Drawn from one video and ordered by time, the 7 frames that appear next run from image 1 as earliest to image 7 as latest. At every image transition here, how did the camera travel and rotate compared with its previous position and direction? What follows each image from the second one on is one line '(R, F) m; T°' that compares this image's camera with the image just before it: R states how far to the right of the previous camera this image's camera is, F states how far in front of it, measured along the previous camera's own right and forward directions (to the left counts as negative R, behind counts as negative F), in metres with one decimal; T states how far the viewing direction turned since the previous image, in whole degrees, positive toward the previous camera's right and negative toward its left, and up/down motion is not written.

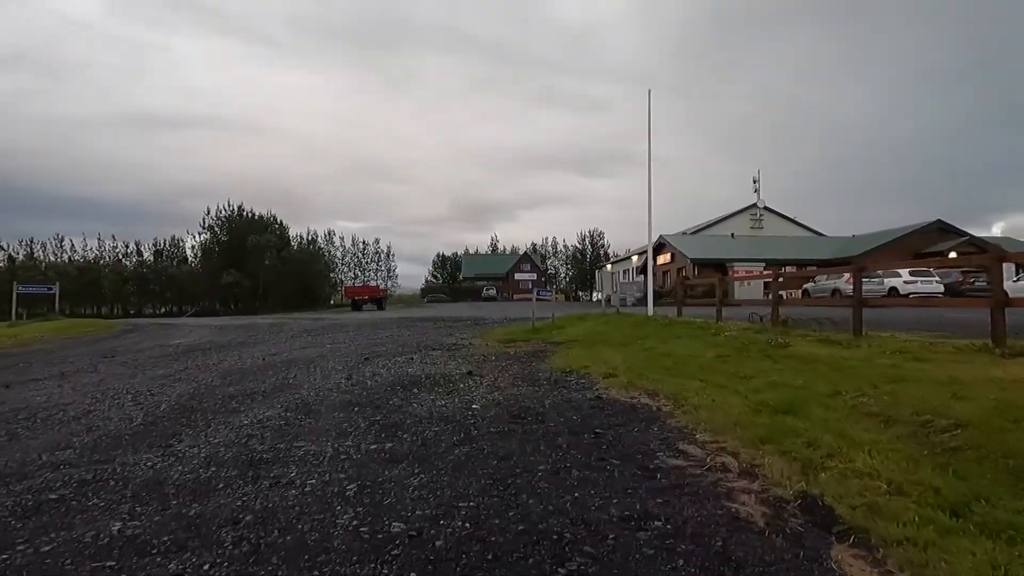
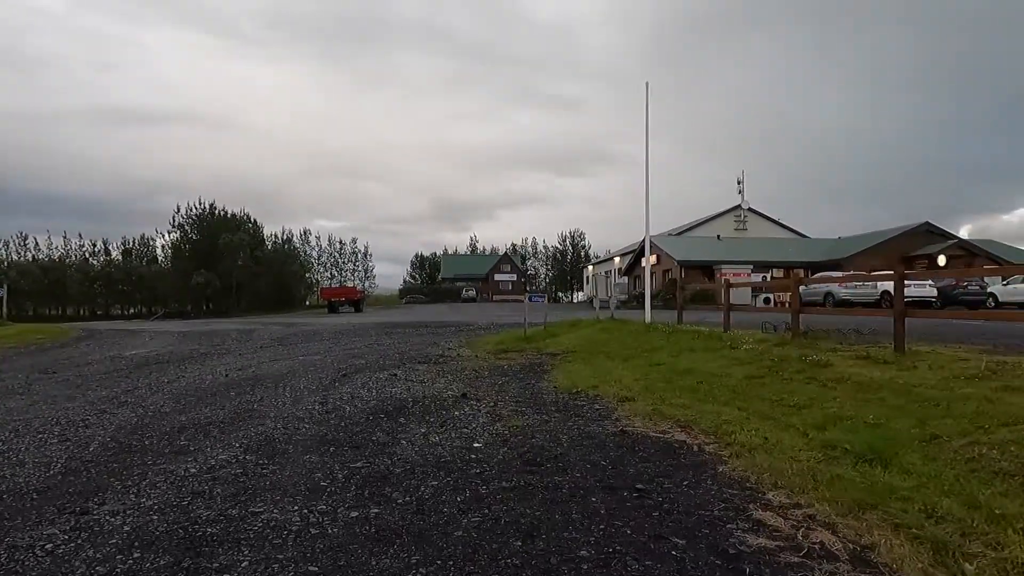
(-0.2, +1.0) m; +2°
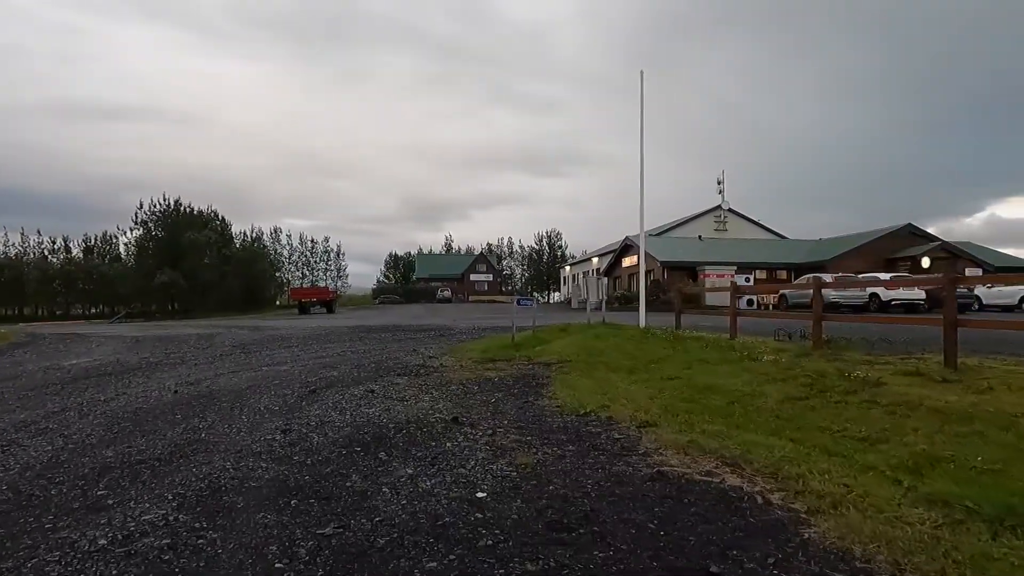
(-0.2, +1.1) m; +2°
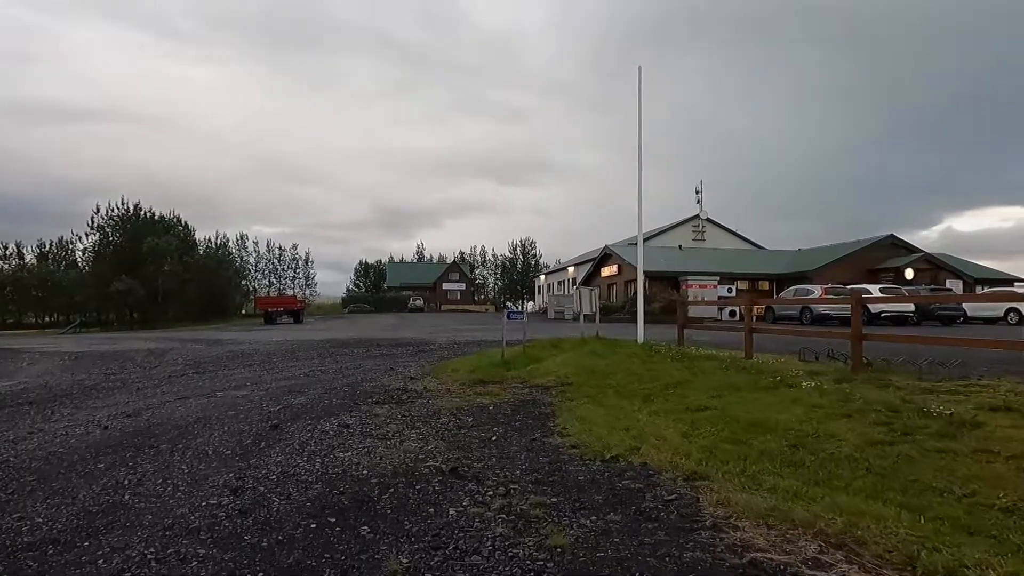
(-0.3, +1.2) m; +3°
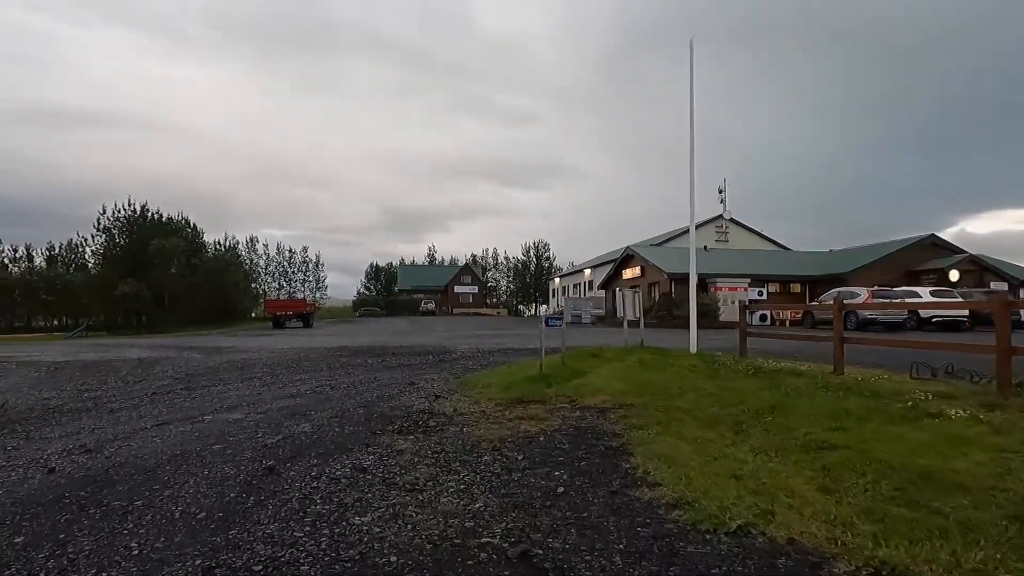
(-0.4, +1.5) m; -1°
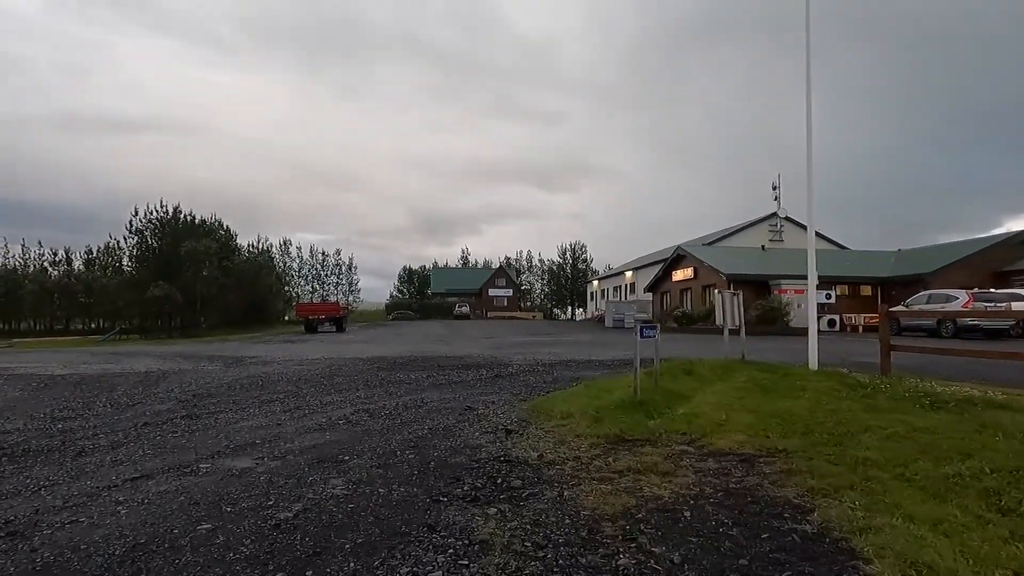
(-0.6, +2.0) m; -3°
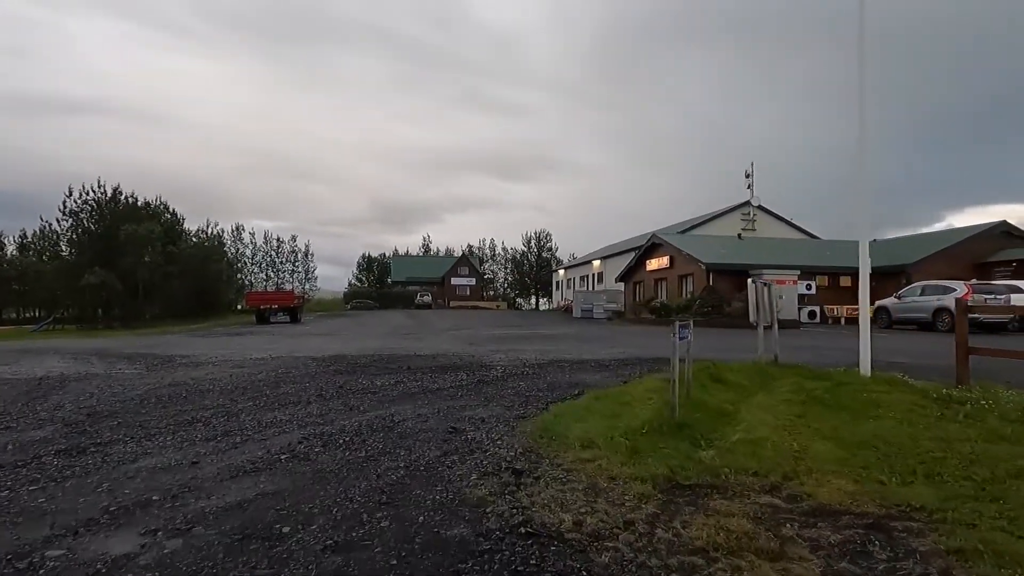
(-0.4, +1.8) m; +3°
